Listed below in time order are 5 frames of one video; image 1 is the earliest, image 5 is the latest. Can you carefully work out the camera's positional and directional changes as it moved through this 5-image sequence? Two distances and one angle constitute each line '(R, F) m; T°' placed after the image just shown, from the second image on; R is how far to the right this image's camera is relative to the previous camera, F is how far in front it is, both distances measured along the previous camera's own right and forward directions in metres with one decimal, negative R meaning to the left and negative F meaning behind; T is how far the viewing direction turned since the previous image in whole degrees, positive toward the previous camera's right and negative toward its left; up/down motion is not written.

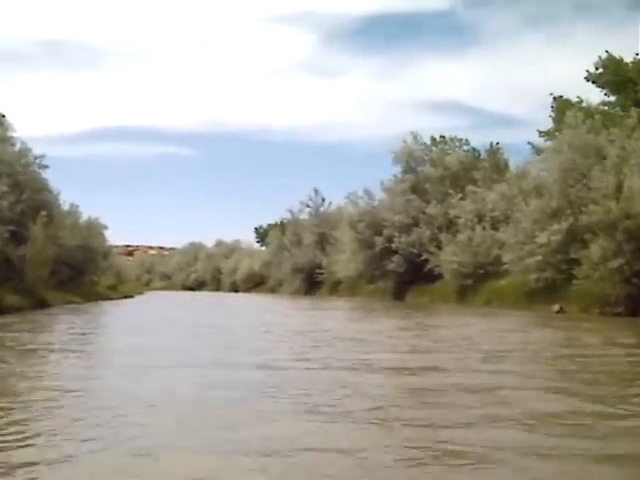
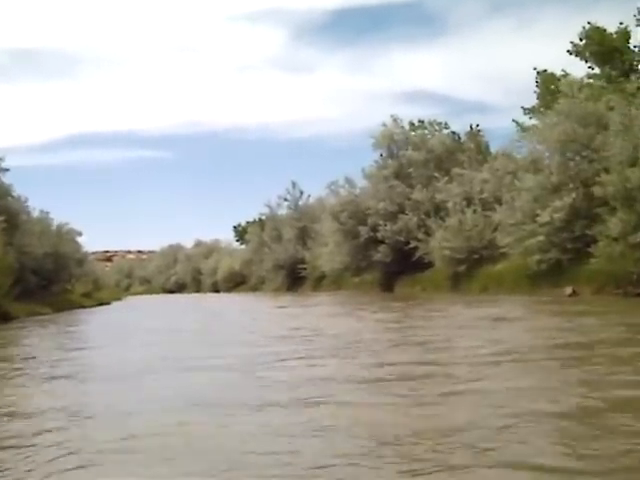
(-0.1, +3.0) m; +1°
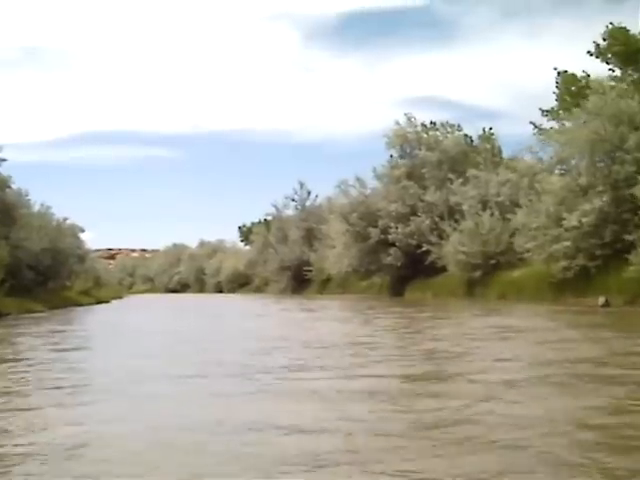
(-0.2, +2.1) m; 0°
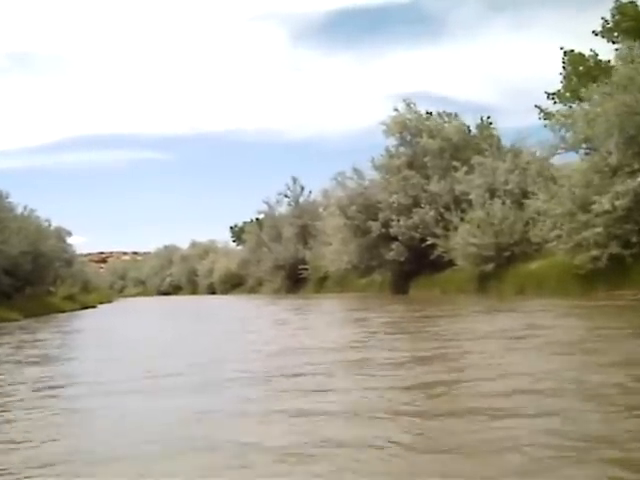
(-0.3, +3.4) m; 0°
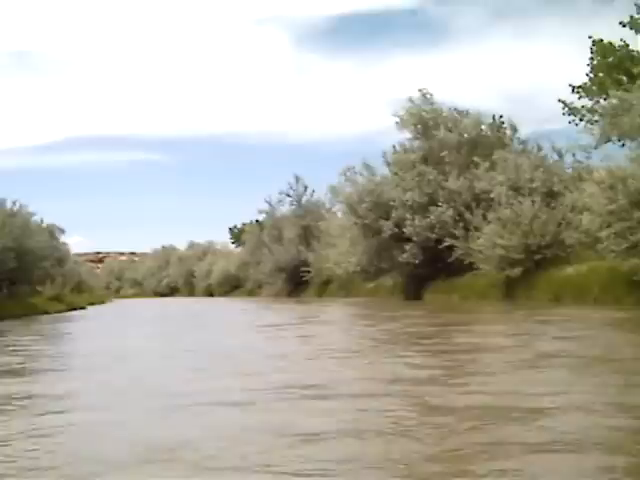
(-0.4, +4.0) m; 0°
